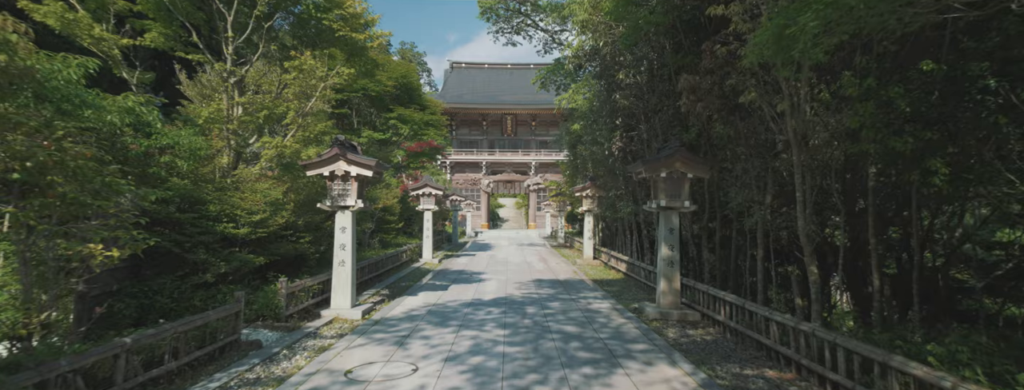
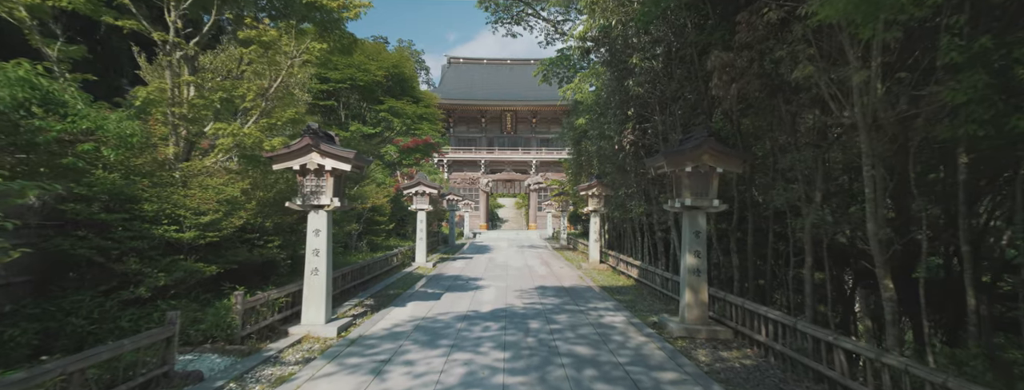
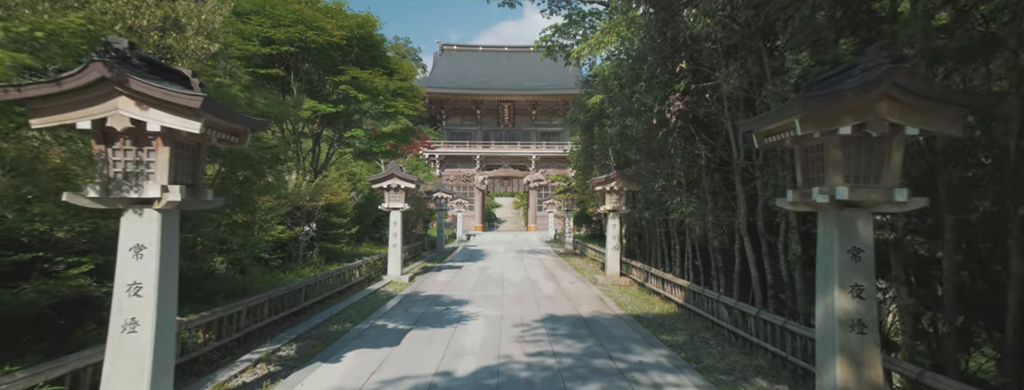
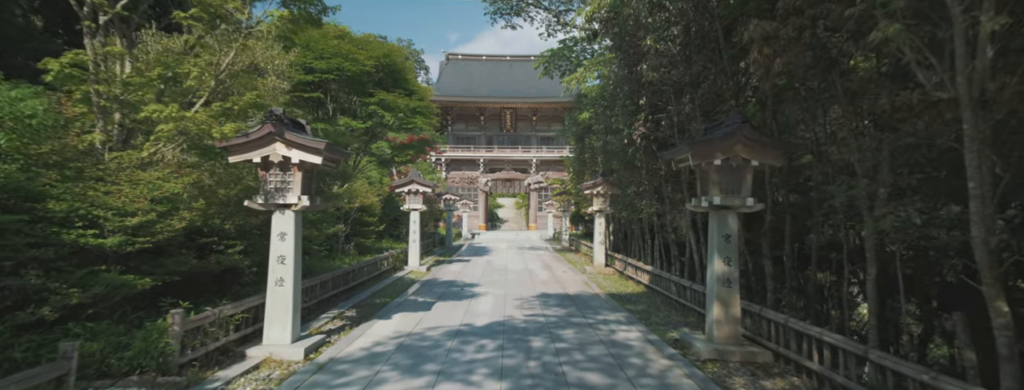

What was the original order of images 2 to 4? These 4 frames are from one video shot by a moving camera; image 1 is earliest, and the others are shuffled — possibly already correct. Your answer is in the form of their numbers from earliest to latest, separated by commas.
2, 4, 3
